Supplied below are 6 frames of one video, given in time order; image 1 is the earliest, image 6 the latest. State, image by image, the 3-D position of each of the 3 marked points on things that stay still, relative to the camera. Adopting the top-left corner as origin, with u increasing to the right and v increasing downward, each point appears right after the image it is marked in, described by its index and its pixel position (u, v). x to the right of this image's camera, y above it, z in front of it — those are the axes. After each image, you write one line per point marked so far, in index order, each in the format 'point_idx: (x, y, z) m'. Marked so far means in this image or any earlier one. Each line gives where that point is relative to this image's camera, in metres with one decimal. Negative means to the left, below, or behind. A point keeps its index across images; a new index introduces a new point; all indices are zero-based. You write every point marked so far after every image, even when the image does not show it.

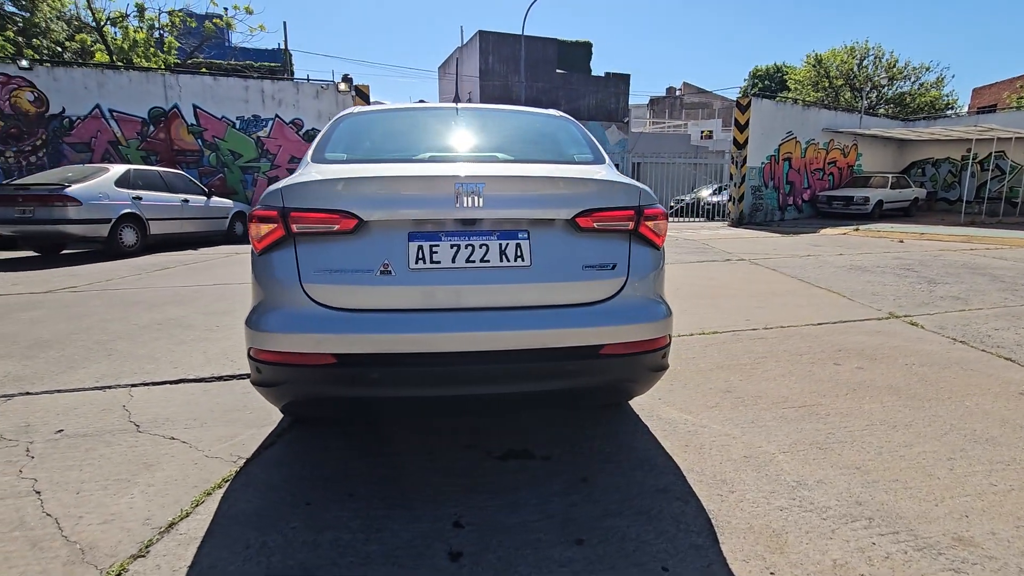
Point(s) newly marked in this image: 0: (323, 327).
0: (-0.8, -0.1, +2.1) m
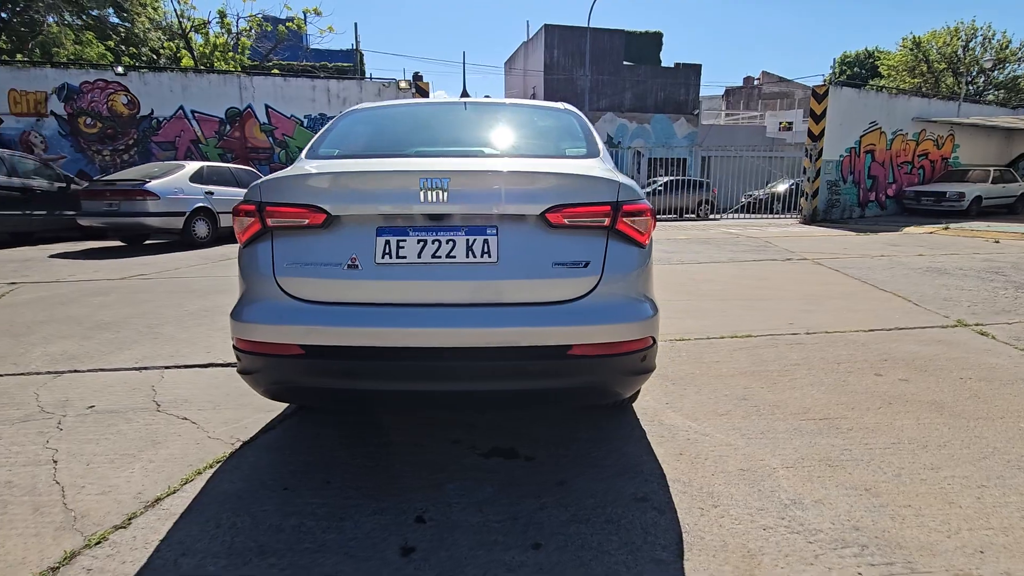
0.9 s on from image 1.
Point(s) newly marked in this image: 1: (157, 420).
0: (-0.9, -0.1, +2.2) m
1: (-2.0, -0.7, +3.0) m
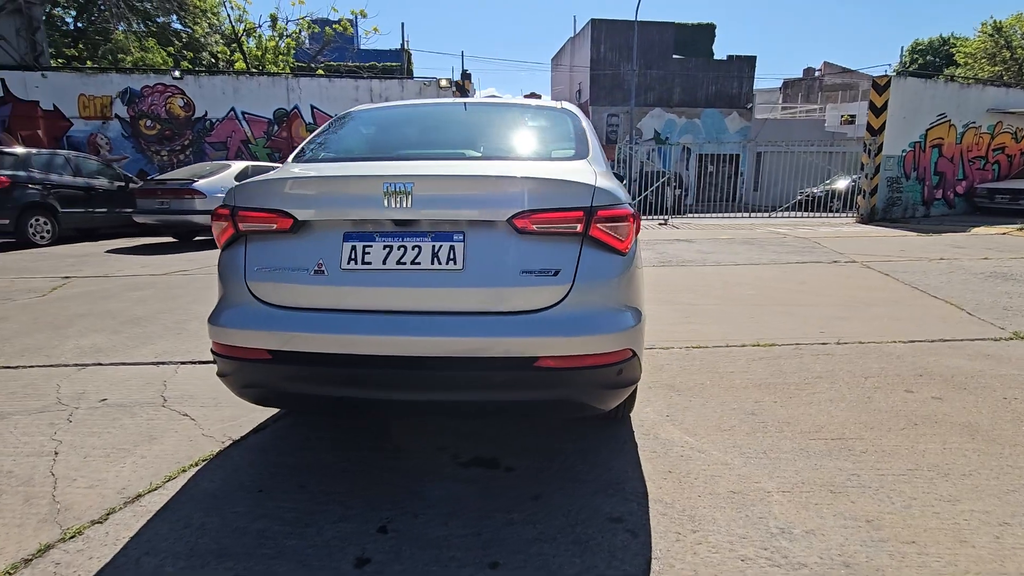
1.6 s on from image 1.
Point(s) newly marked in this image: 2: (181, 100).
0: (-1.0, -0.1, +2.2) m
1: (-2.0, -0.7, +3.1) m
2: (-8.7, +4.9, +14.4) m
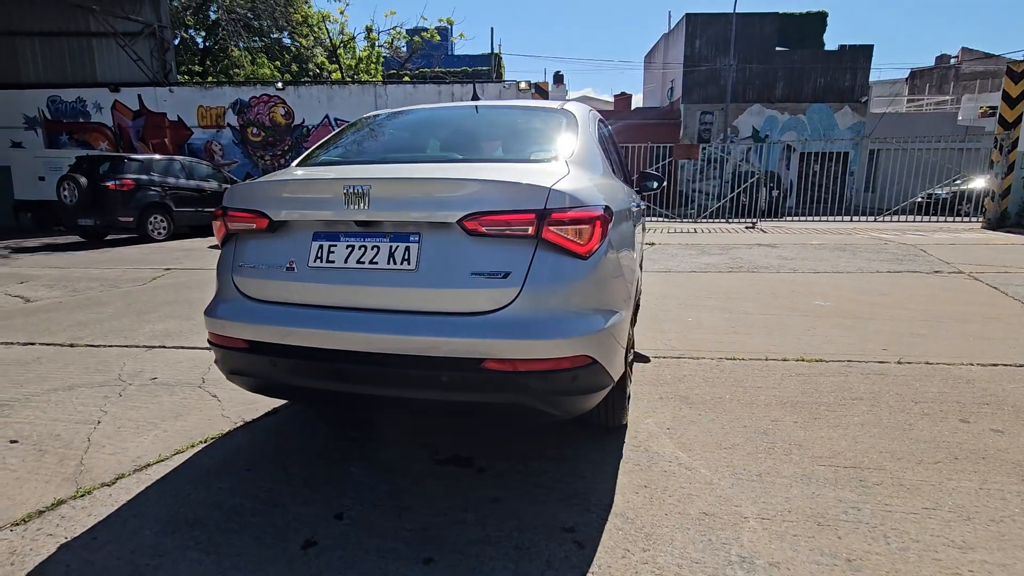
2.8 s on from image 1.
0: (-1.2, -0.1, +2.4) m
1: (-2.0, -0.7, +3.5) m
2: (-6.6, +5.1, +15.6) m
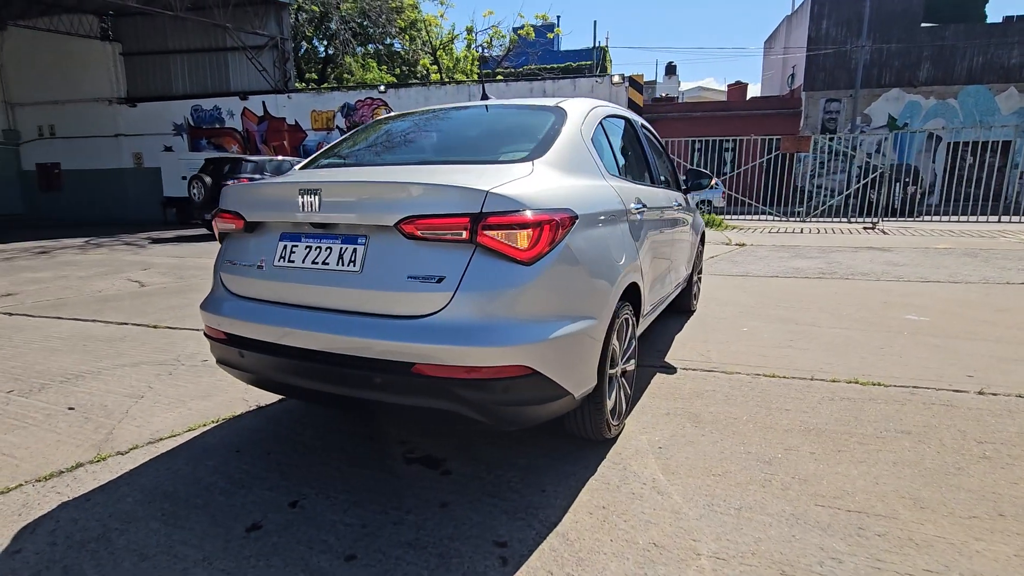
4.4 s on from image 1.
0: (-1.3, -0.1, +2.6) m
1: (-2.0, -0.6, +3.8) m
2: (-3.9, +5.4, +16.6) m
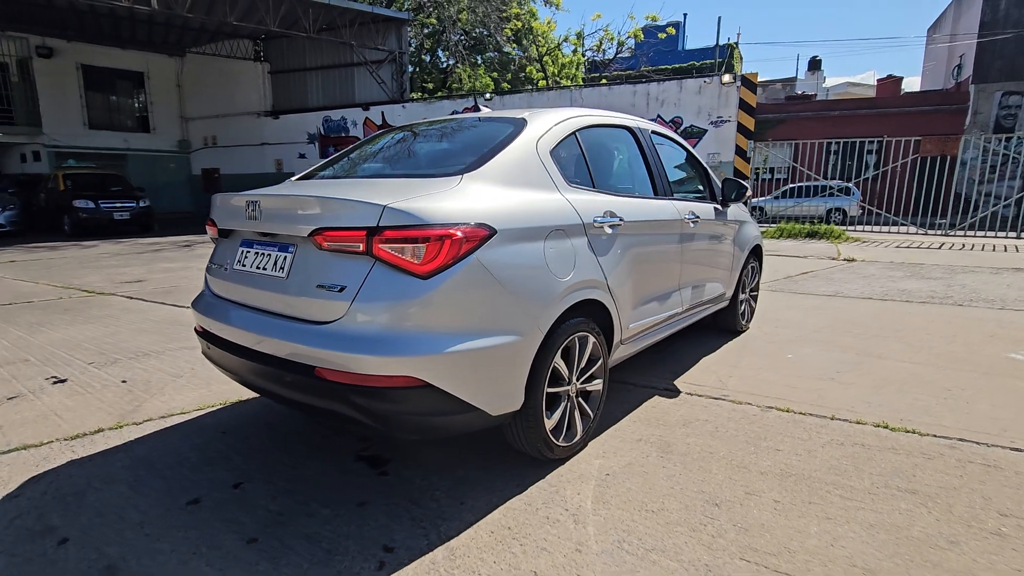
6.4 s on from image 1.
0: (-1.6, -0.1, +2.9) m
1: (-2.0, -0.6, +4.2) m
2: (-0.8, +5.3, +17.1) m
